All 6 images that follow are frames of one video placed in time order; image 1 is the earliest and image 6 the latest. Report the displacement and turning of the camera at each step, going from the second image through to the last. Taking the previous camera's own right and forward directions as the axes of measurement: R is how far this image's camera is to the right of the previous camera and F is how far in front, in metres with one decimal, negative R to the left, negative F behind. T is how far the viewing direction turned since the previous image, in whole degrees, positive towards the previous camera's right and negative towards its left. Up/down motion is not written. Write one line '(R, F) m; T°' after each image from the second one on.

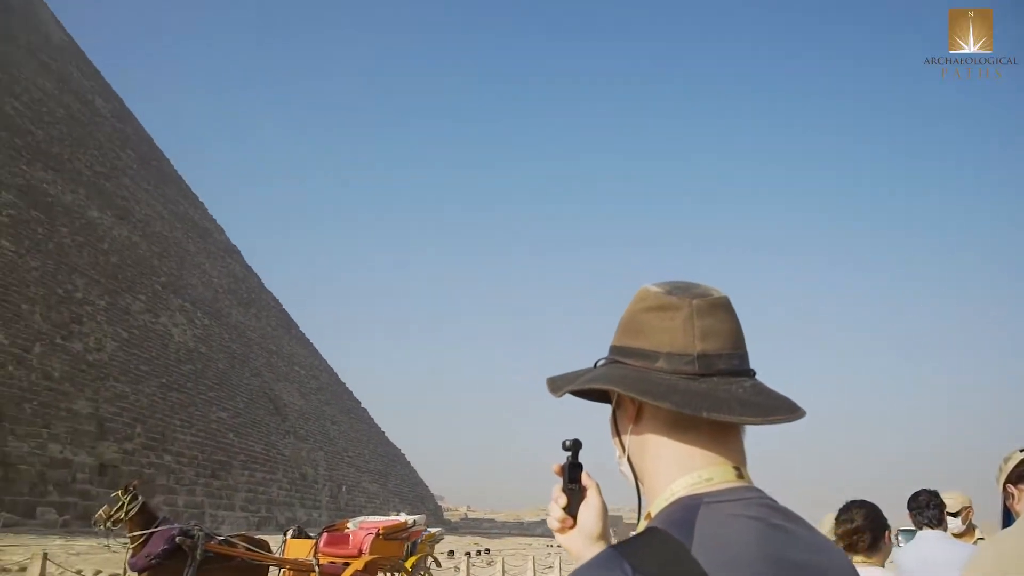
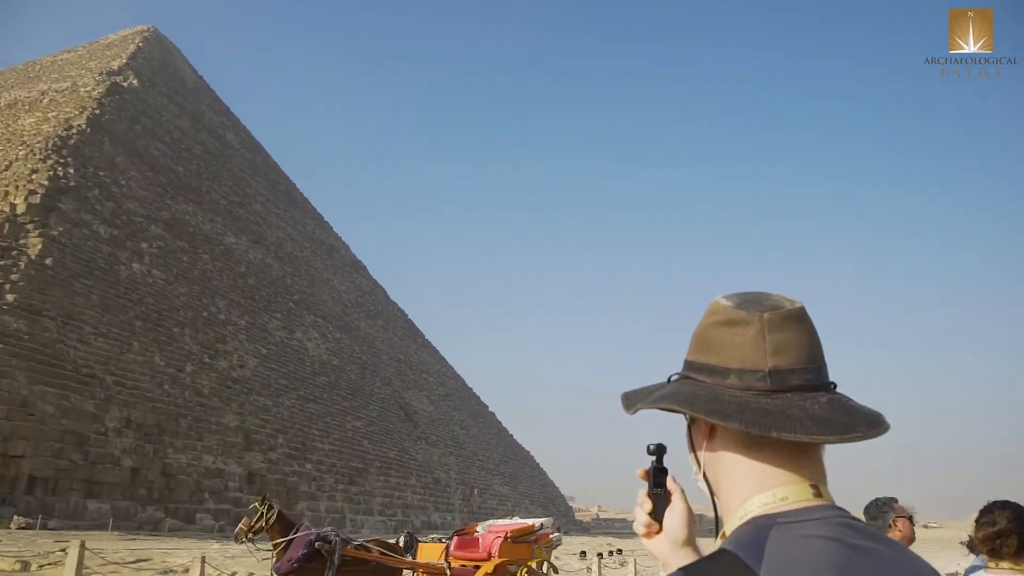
(+0.2, -0.1) m; -9°
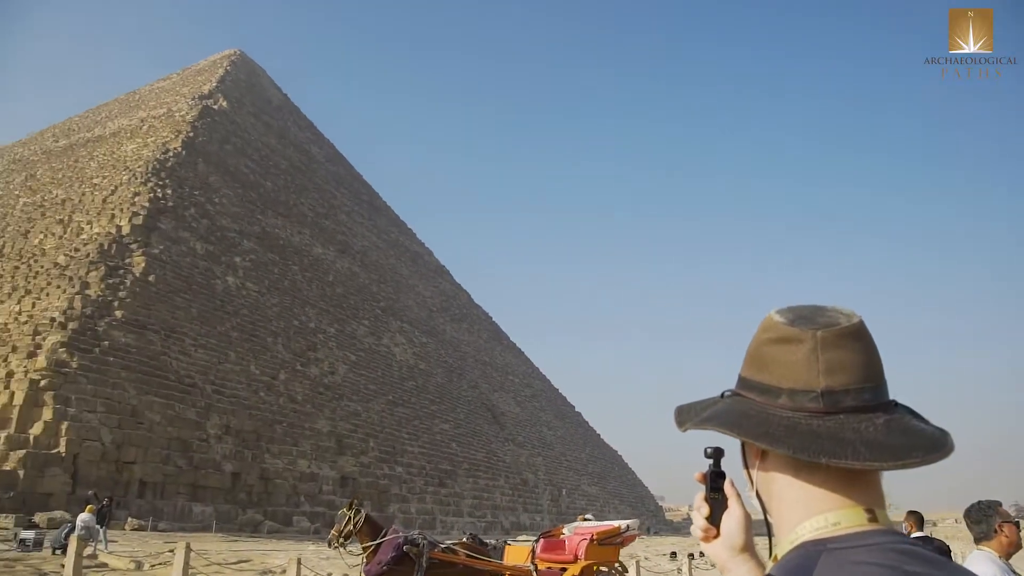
(+0.2, 0.0) m; -6°
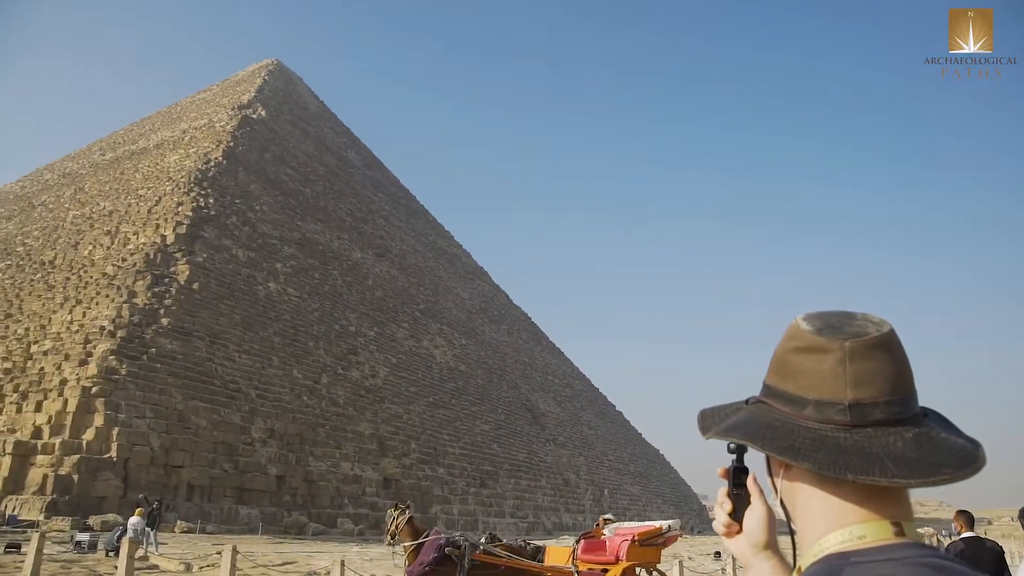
(+0.1, 0.0) m; -3°
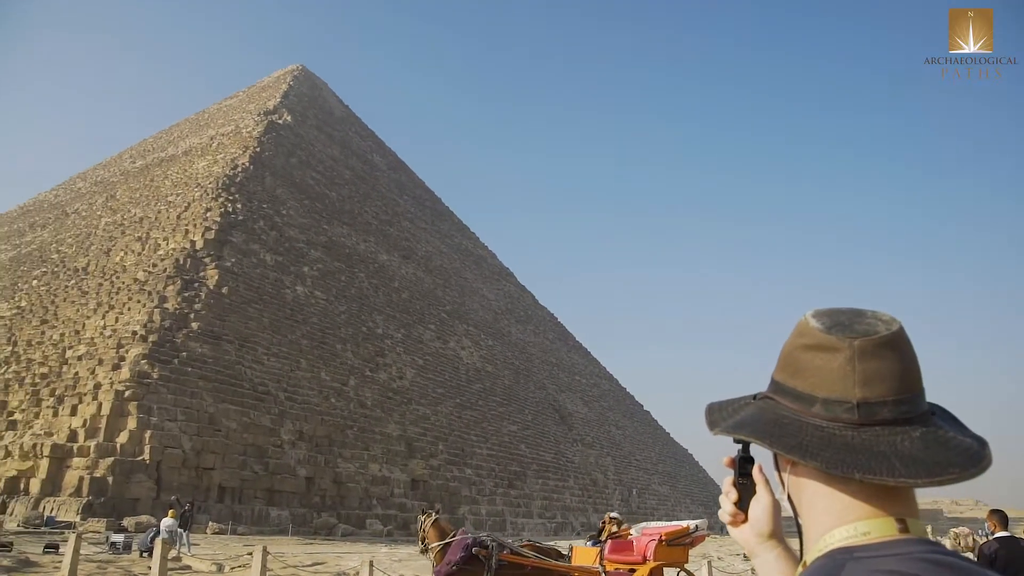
(+0.1, 0.0) m; -2°
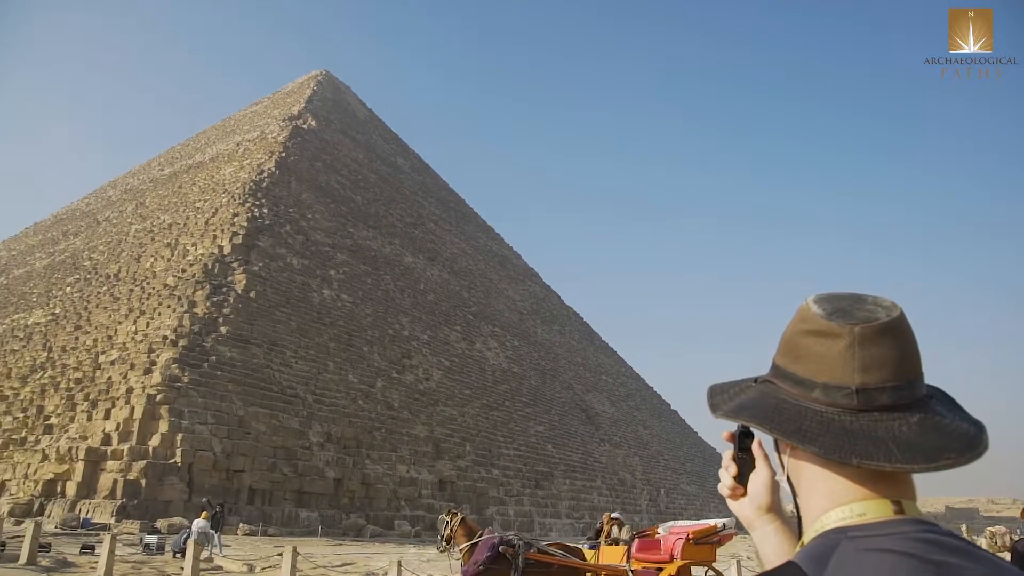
(+0.1, -0.1) m; -2°
